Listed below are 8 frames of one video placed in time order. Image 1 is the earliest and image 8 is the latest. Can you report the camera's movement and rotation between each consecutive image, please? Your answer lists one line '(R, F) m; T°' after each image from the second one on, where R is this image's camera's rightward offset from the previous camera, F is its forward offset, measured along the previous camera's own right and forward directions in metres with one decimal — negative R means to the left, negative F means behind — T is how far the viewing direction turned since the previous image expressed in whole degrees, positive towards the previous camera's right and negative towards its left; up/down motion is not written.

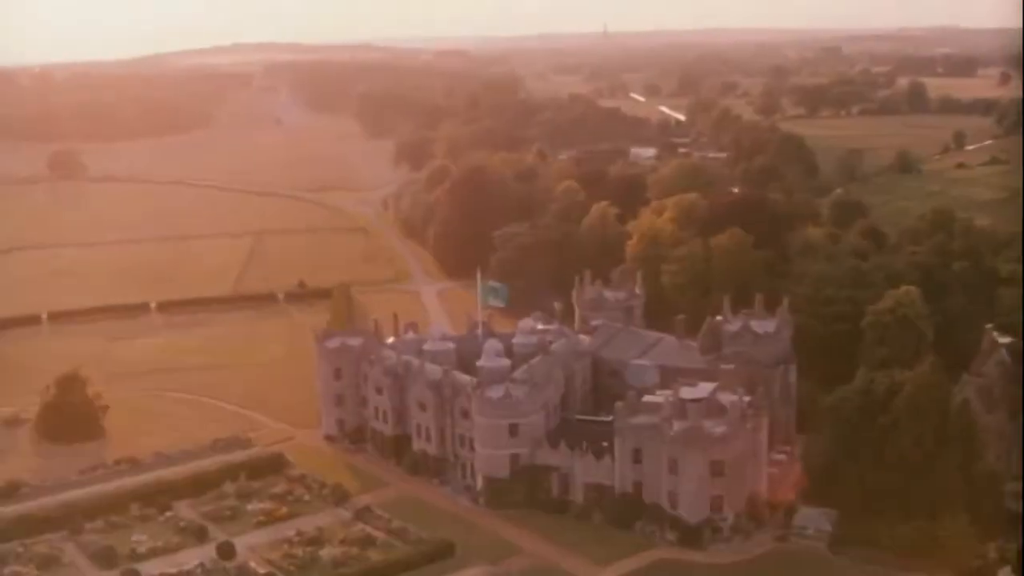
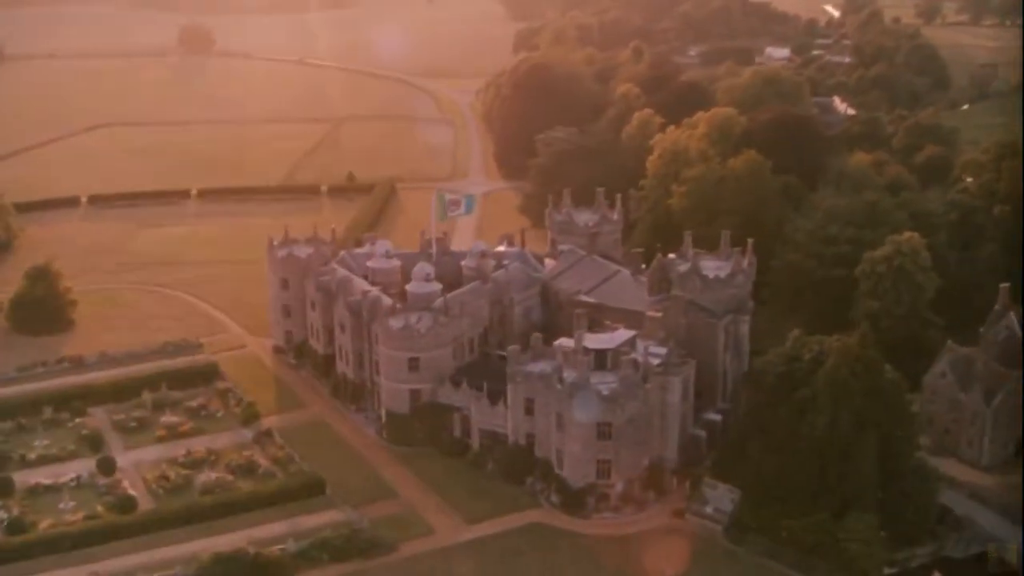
(+13.4, +7.6) m; -8°
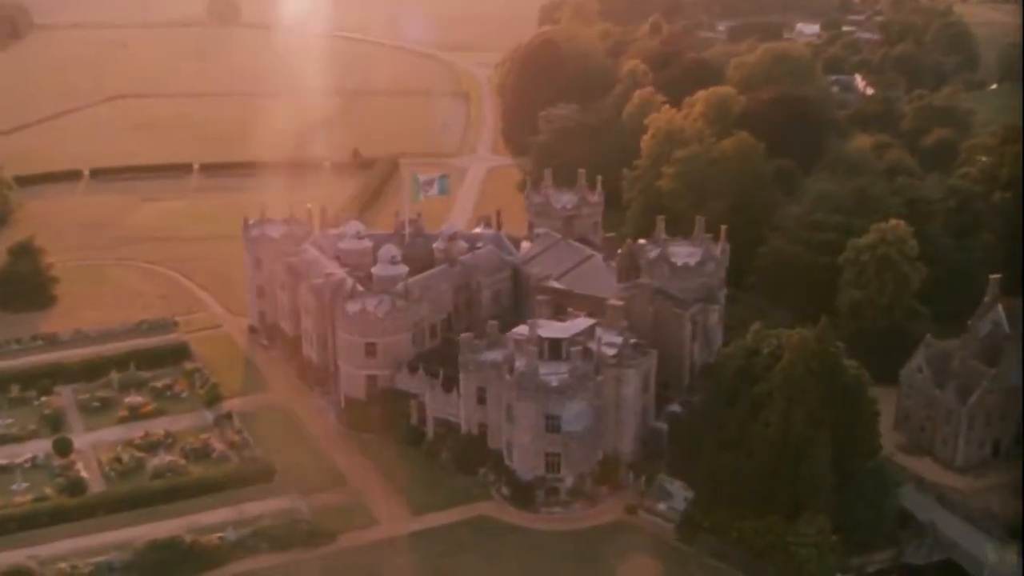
(+4.1, +1.8) m; -2°
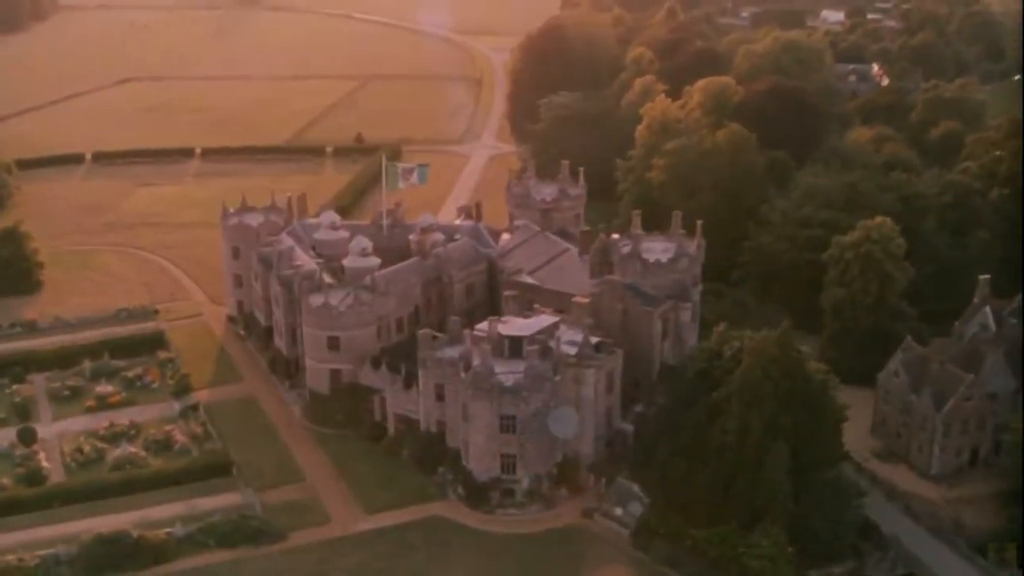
(+3.3, +1.3) m; -2°
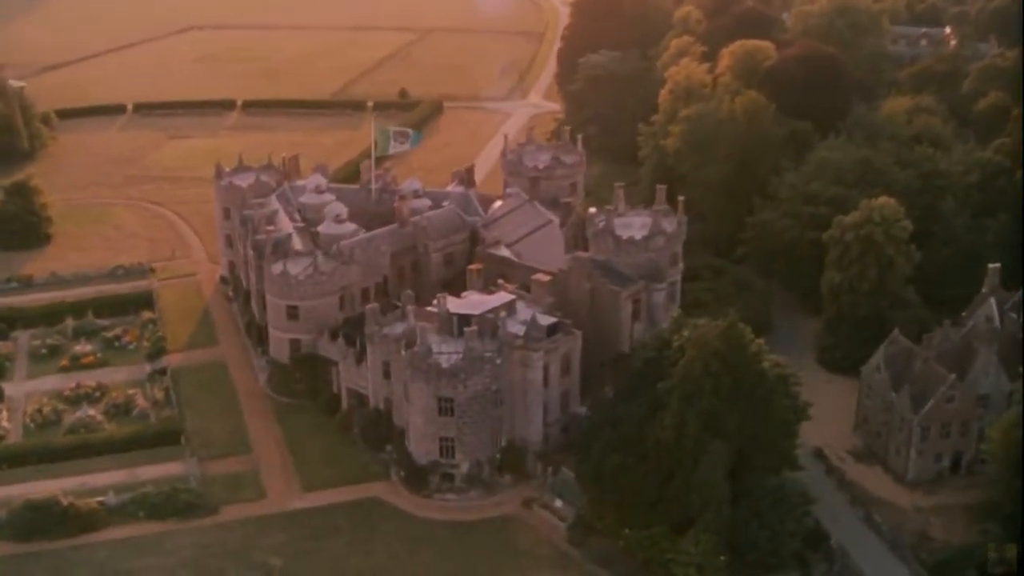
(+6.4, +2.8) m; -5°
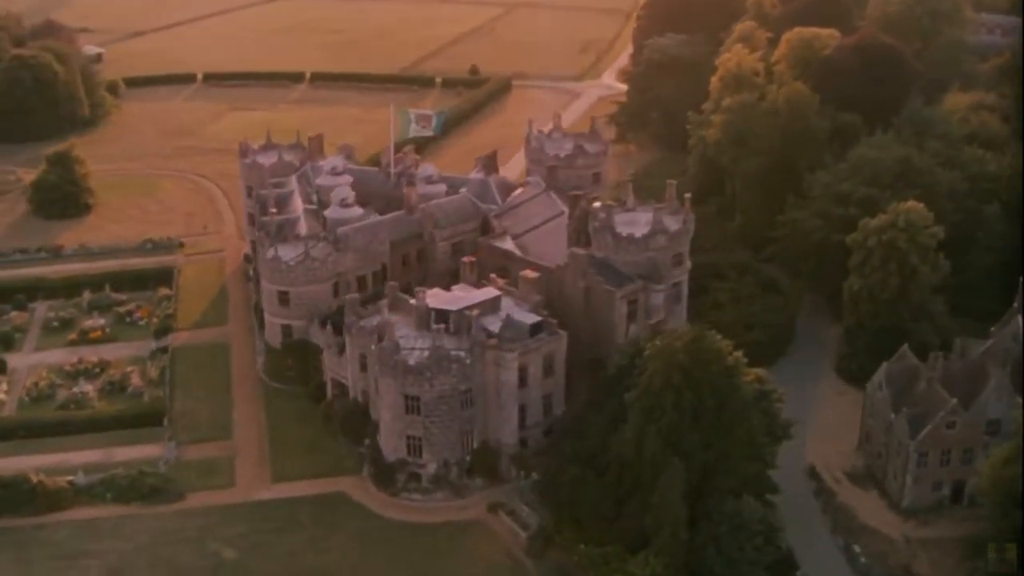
(+5.6, +2.2) m; -5°
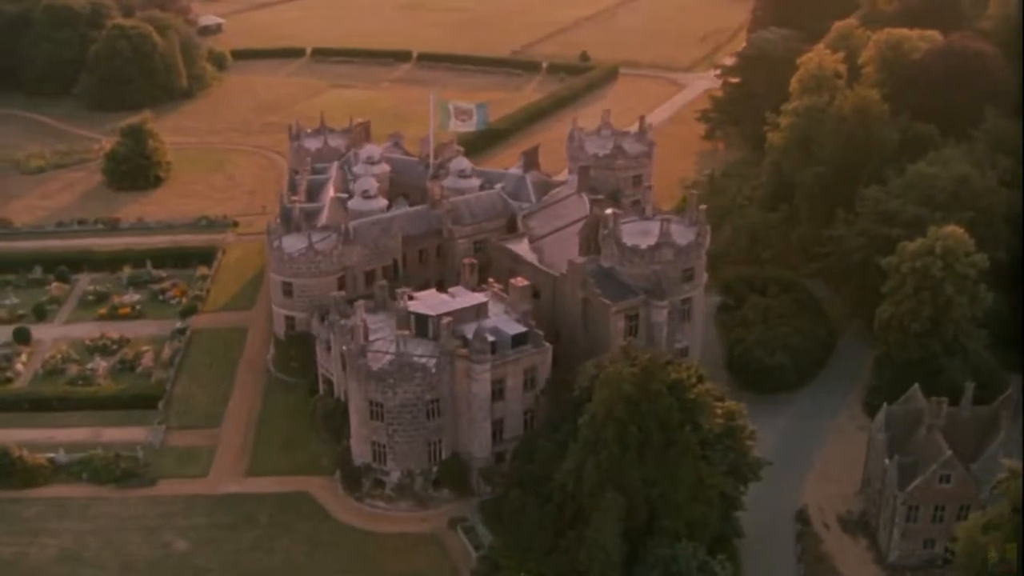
(+7.2, +2.5) m; -7°
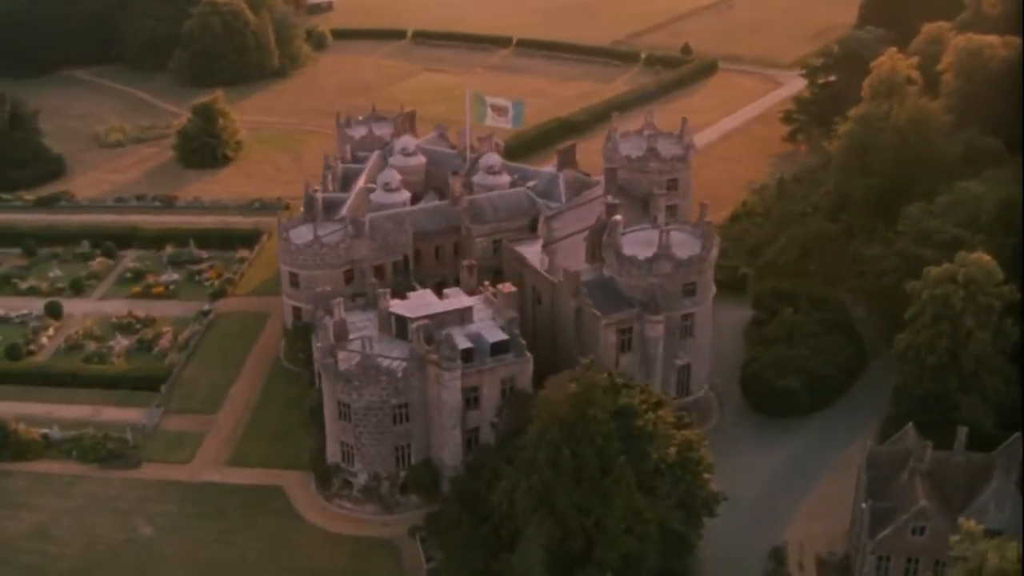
(+6.5, +1.7) m; -7°
